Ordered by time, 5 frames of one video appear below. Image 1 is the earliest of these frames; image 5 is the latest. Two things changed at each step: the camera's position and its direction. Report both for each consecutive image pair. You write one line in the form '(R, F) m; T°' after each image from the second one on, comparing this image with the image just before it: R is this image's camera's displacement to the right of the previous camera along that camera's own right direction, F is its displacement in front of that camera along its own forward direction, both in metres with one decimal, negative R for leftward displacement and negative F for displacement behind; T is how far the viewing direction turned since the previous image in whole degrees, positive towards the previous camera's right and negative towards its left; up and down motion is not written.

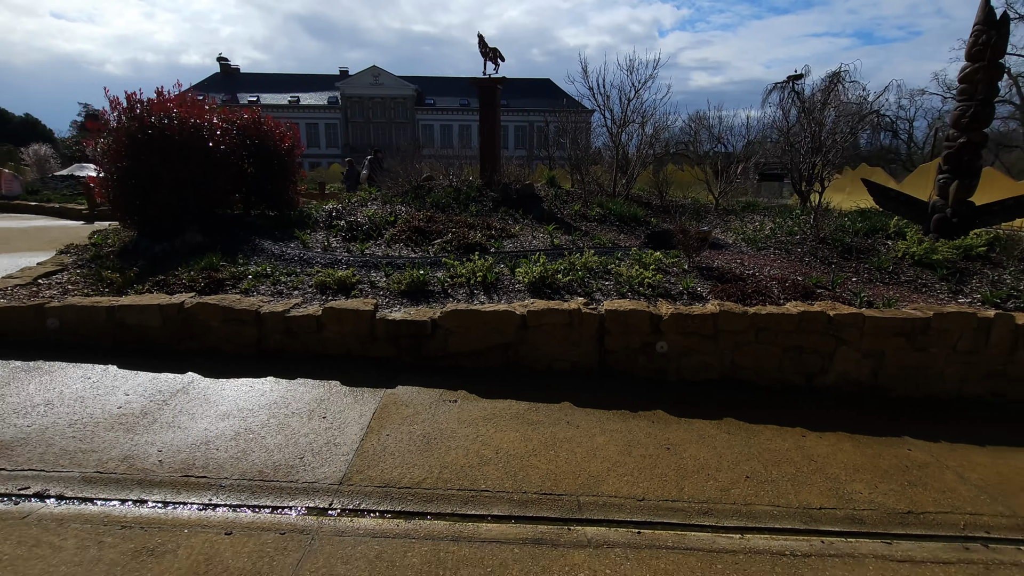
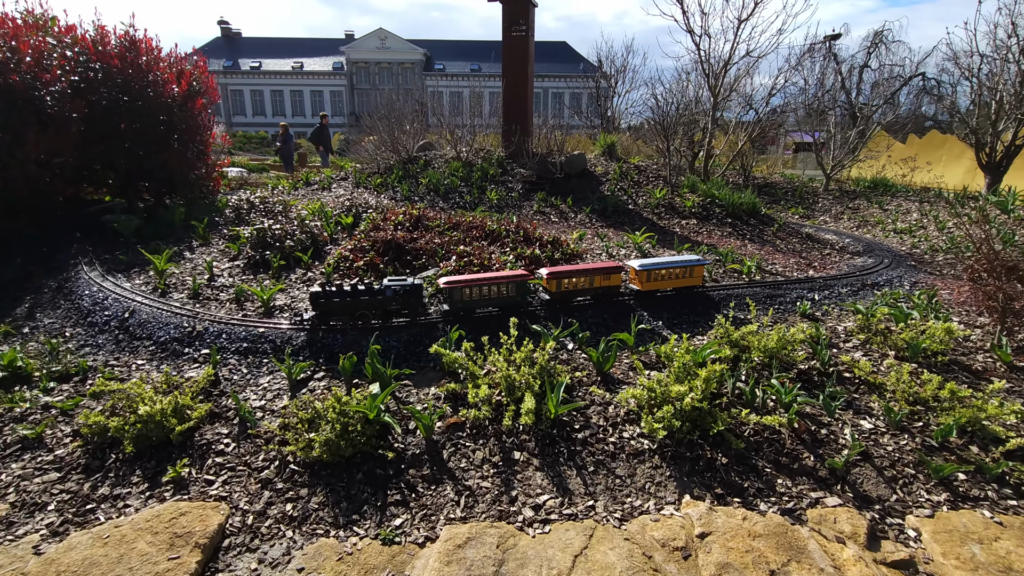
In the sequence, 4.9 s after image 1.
(-0.4, +4.0) m; -1°
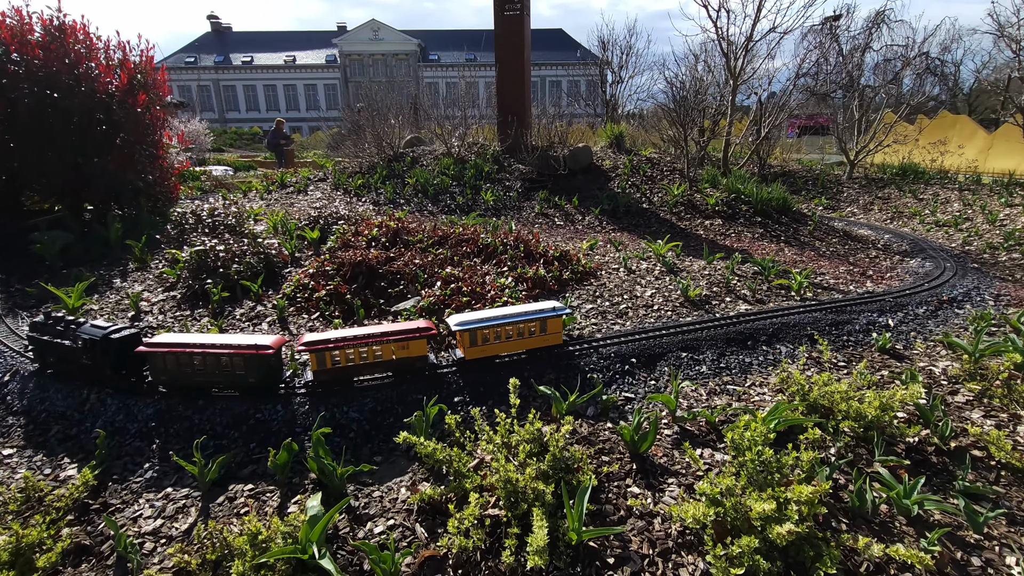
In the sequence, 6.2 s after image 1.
(0.0, +0.8) m; 0°
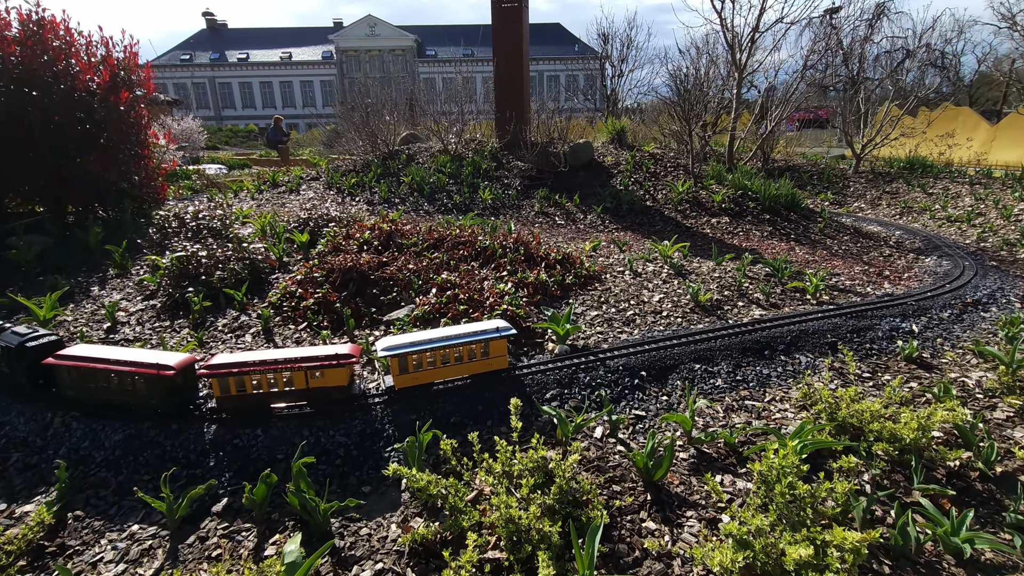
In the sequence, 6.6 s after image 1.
(0.0, +0.2) m; 0°
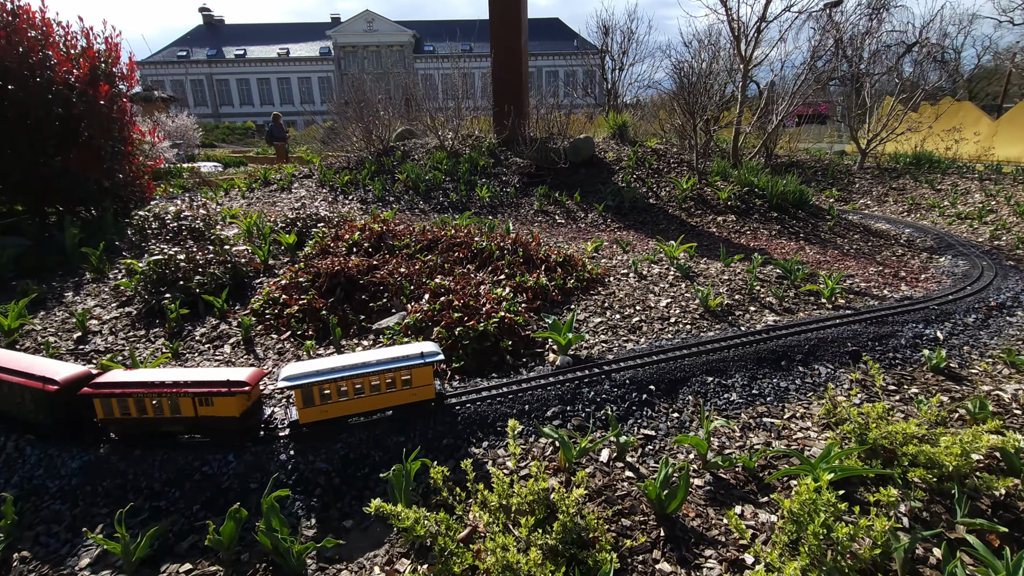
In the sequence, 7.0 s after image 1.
(0.0, +0.2) m; 0°
